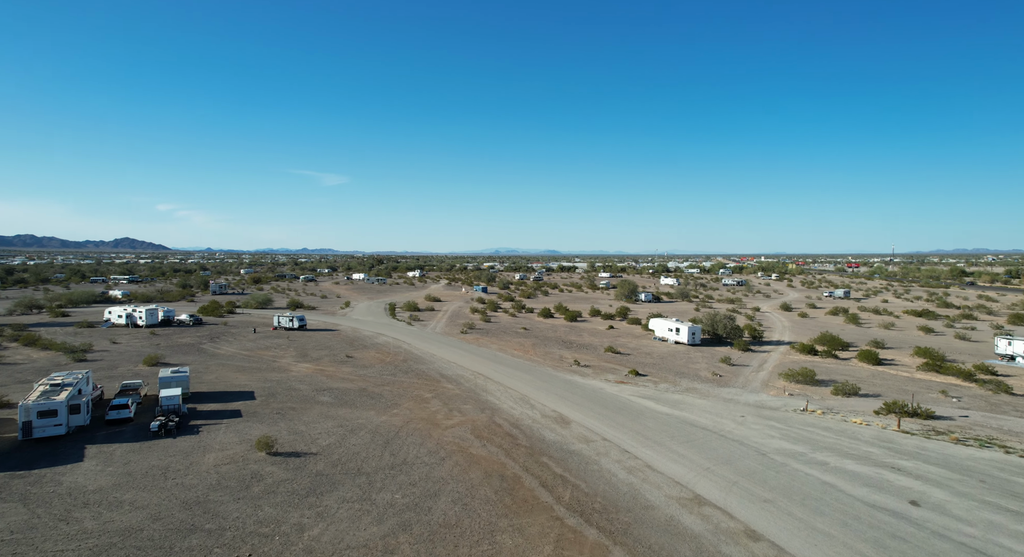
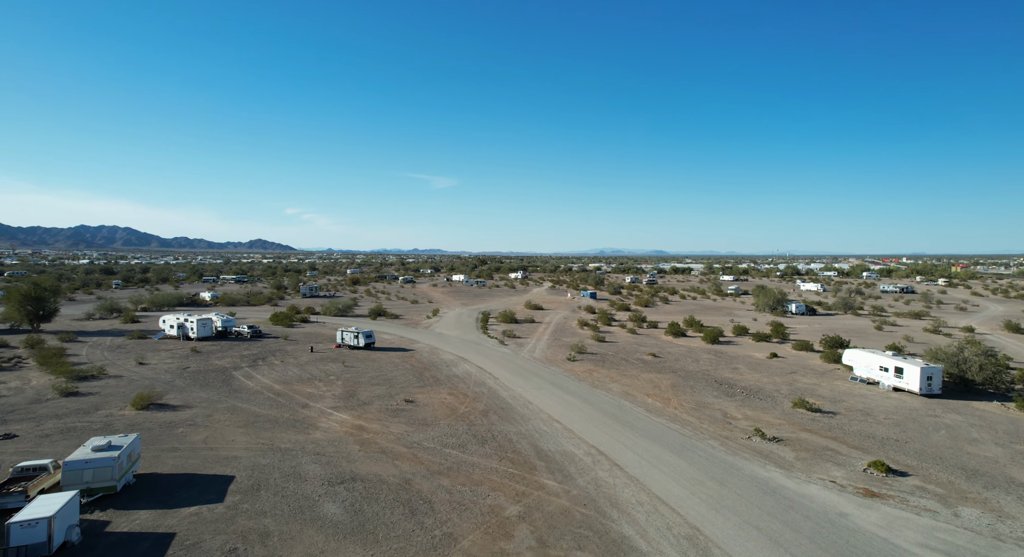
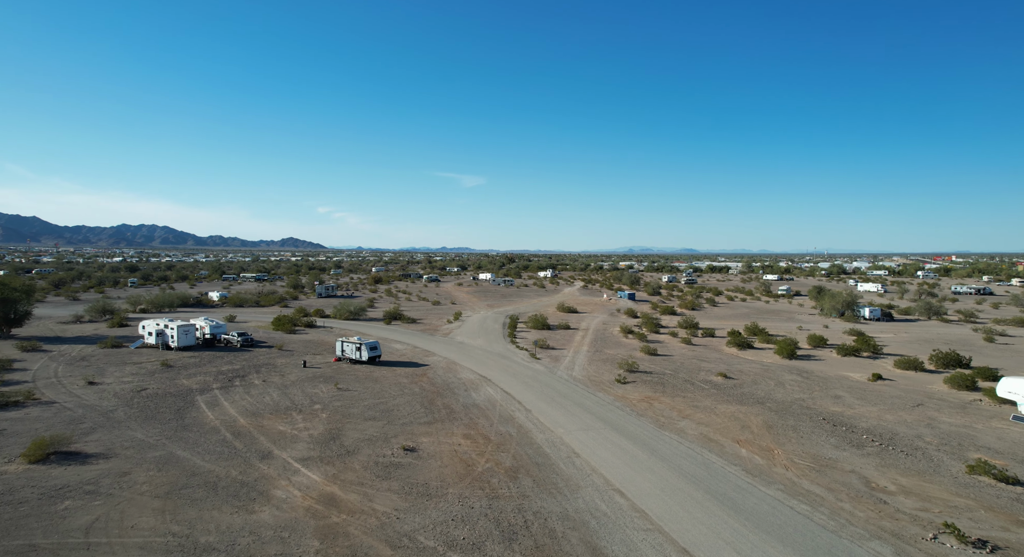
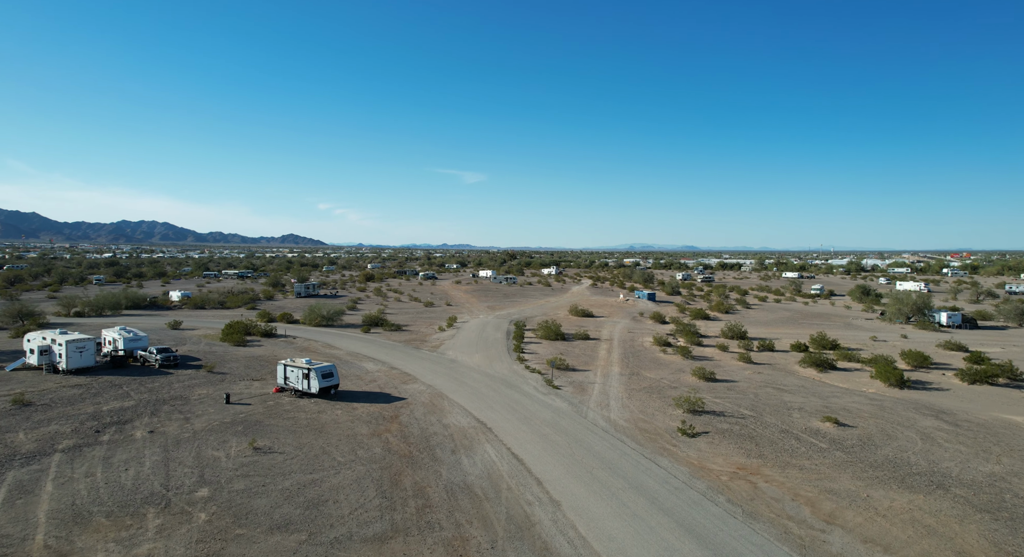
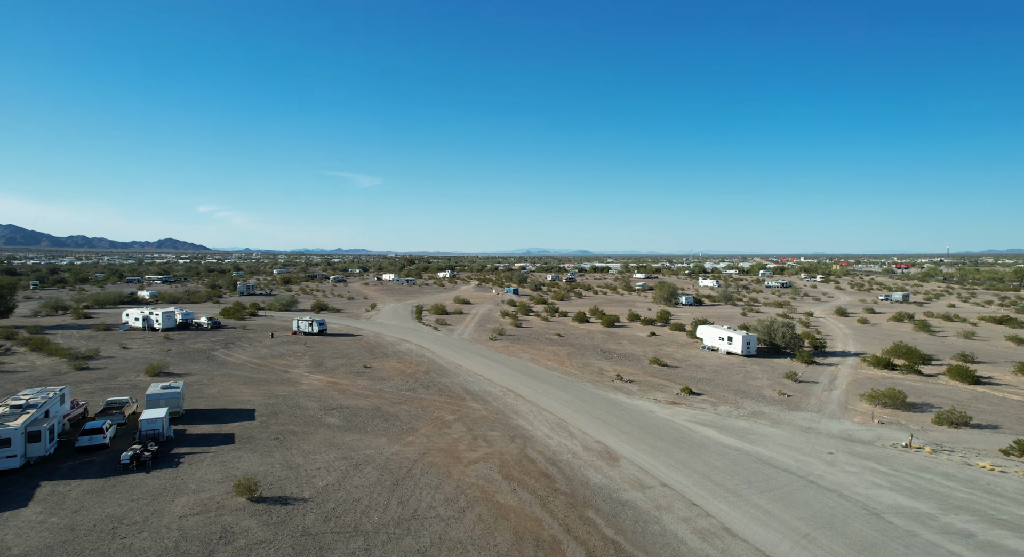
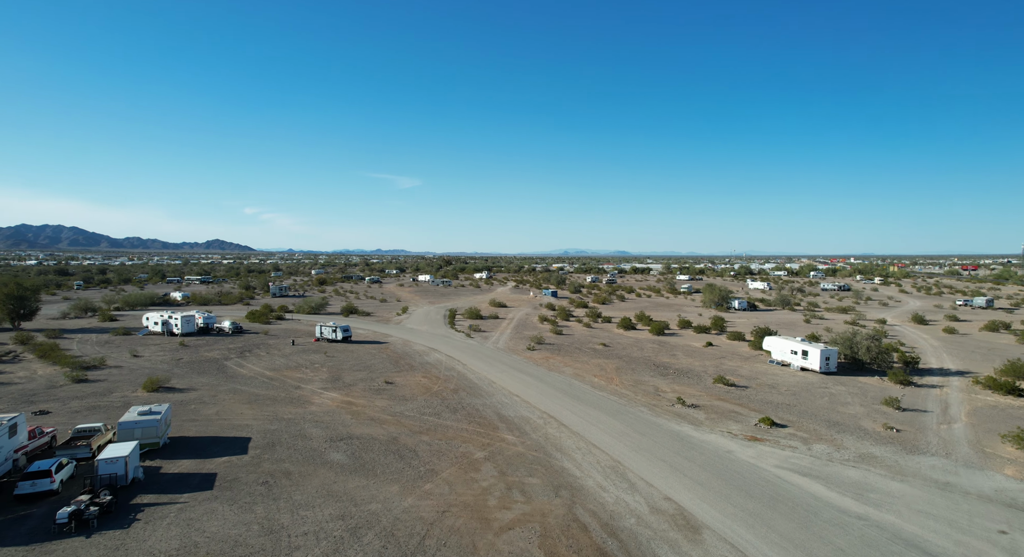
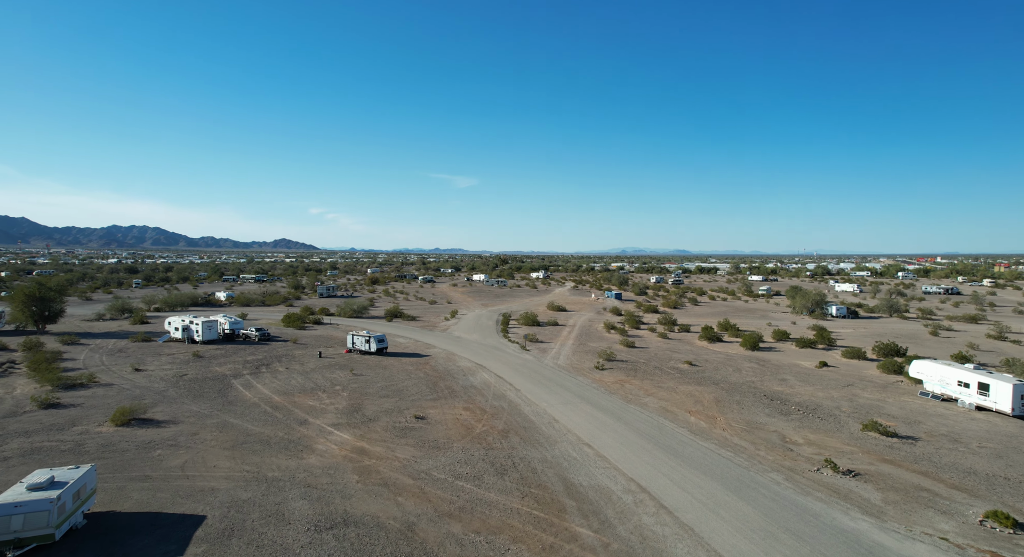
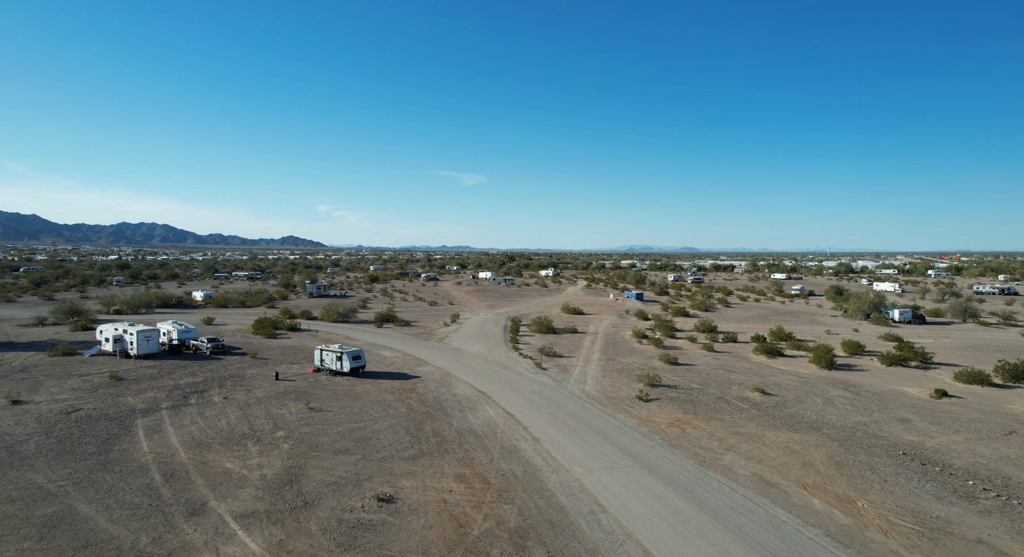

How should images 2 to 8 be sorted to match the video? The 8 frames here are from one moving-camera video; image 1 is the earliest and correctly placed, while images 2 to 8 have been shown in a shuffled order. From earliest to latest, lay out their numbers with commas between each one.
5, 6, 2, 7, 3, 8, 4
